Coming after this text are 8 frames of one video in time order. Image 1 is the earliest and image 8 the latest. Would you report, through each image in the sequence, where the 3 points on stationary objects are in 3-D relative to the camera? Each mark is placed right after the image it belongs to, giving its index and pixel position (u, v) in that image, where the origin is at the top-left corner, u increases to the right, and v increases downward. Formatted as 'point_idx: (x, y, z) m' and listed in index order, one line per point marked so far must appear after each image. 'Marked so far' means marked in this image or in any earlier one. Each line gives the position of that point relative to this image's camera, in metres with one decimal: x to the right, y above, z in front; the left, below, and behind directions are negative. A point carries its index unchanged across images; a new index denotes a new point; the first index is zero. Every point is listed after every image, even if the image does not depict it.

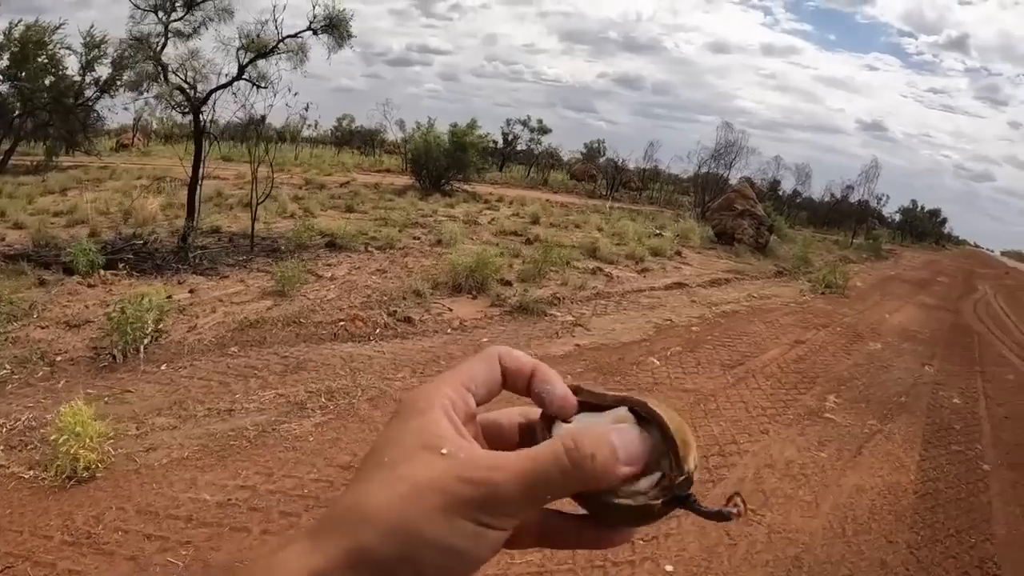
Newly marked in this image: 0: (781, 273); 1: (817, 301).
0: (+6.6, +0.3, +16.7) m
1: (+6.0, -0.3, +13.3) m
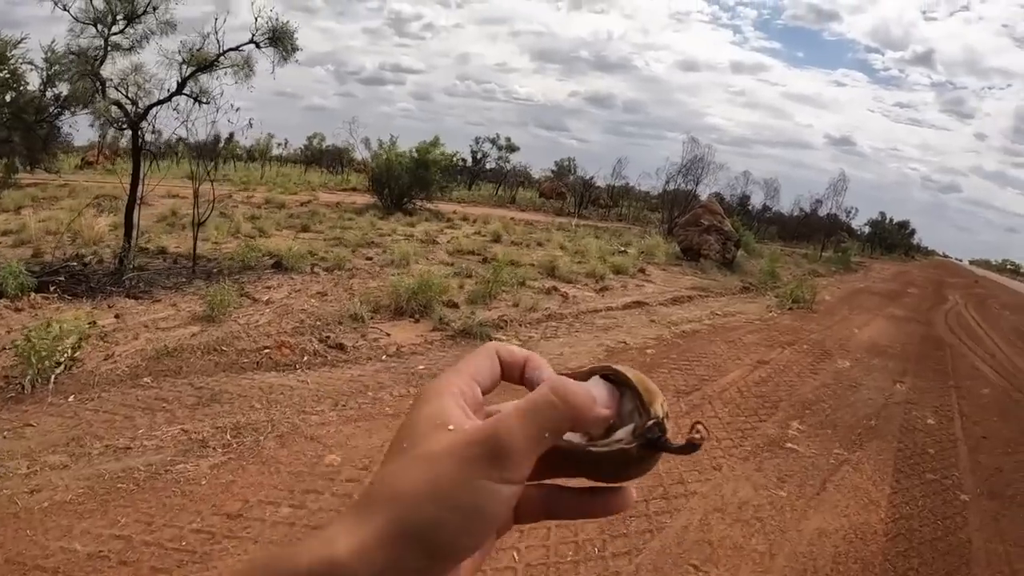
0: (+5.6, -0.1, +16.1) m
1: (+5.1, -0.6, +12.6) m
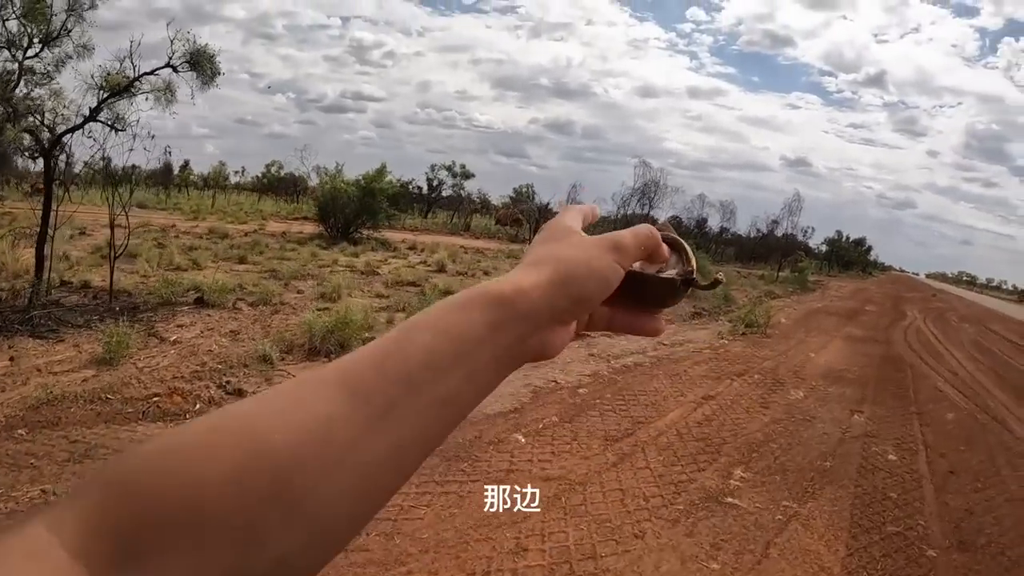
0: (+4.3, -0.7, +15.4) m
1: (+3.9, -1.0, +11.9) m
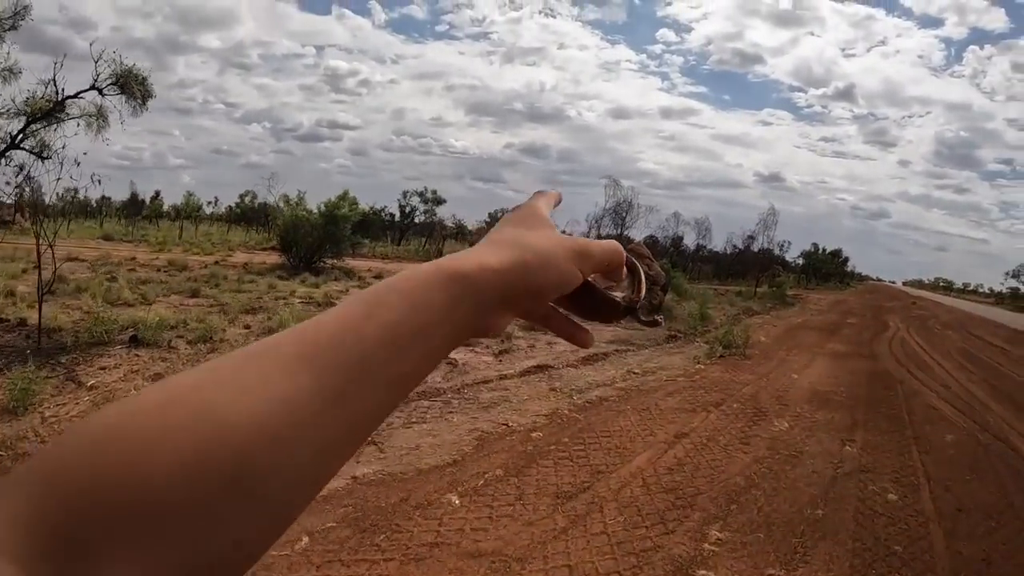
0: (+3.5, -1.1, +14.4) m
1: (+3.2, -1.3, +10.9) m
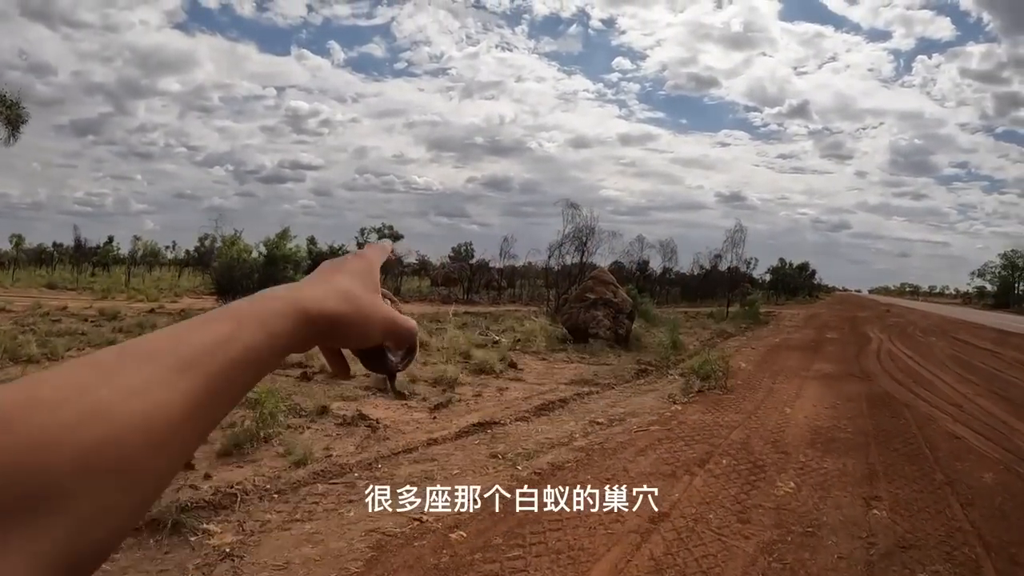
0: (+2.5, -1.5, +12.6) m
1: (+2.4, -1.7, +9.0) m
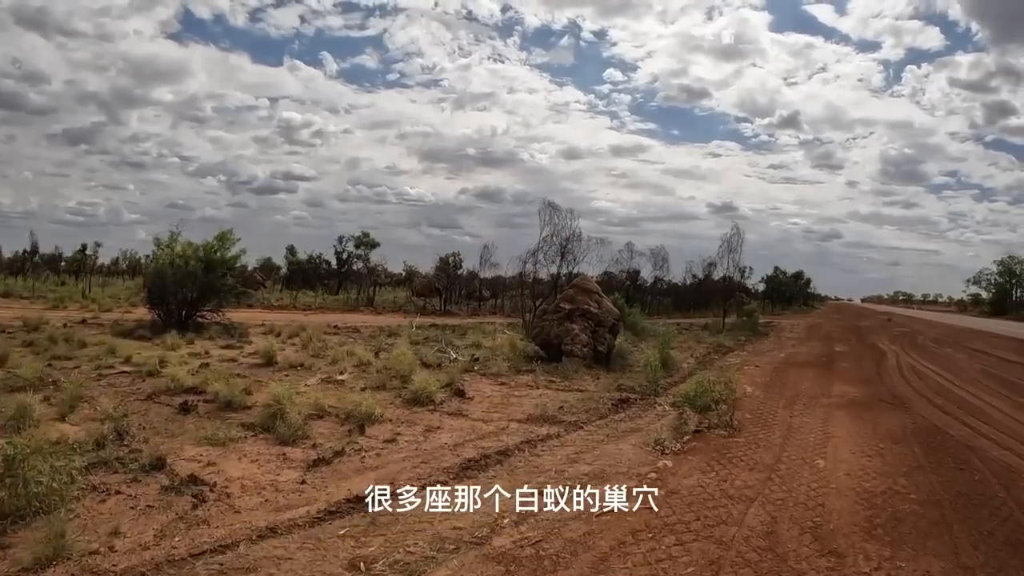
0: (+1.6, -1.6, +9.7) m
1: (+1.6, -1.7, +6.2) m
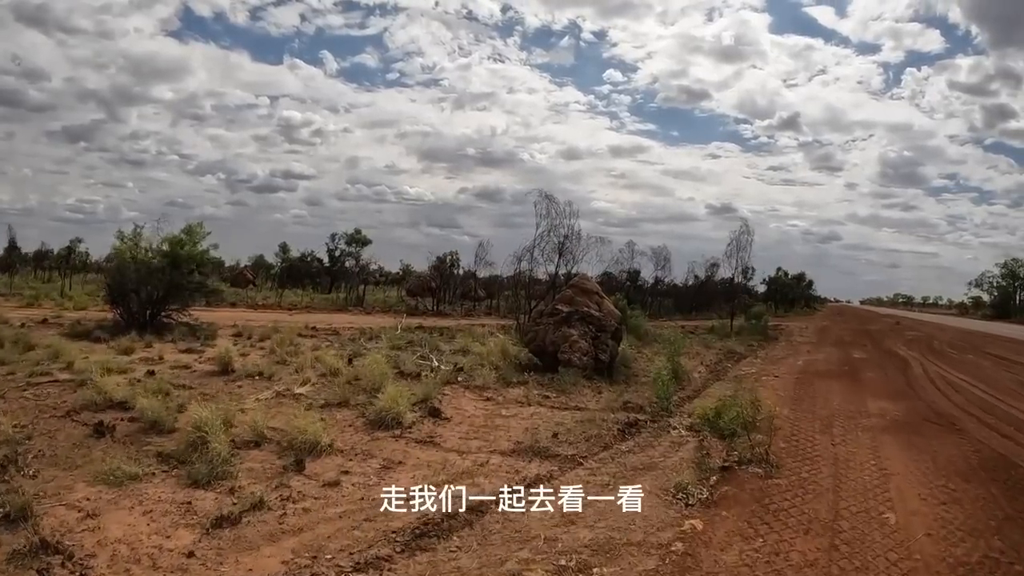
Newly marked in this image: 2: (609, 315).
0: (+1.4, -1.6, +8.0) m
1: (+1.4, -1.7, +4.5) m
2: (+2.0, -0.6, +14.1) m
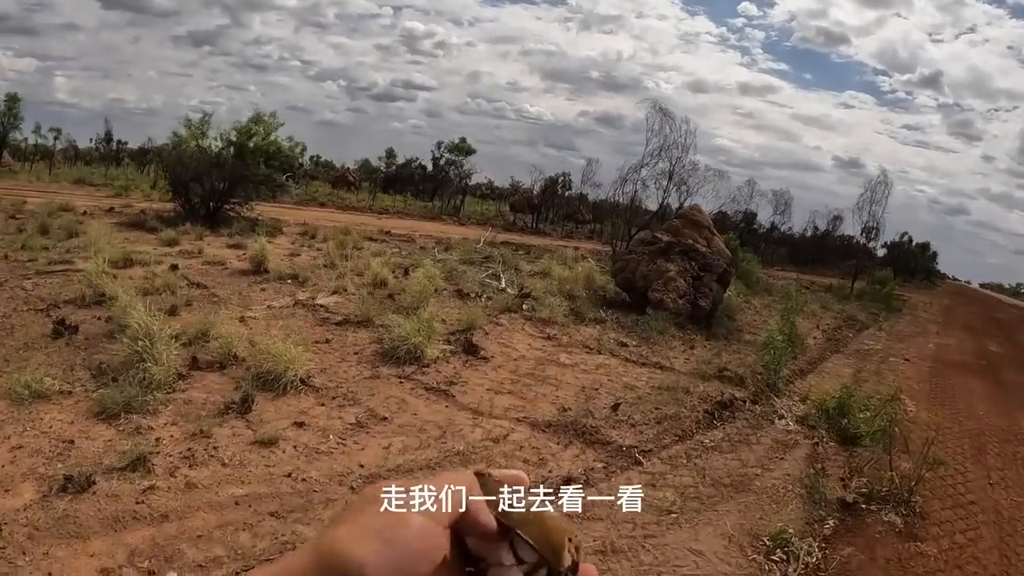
0: (+1.8, -1.0, +5.8) m
1: (+1.2, -1.4, +2.3) m
2: (+3.5, +0.6, +11.5) m
